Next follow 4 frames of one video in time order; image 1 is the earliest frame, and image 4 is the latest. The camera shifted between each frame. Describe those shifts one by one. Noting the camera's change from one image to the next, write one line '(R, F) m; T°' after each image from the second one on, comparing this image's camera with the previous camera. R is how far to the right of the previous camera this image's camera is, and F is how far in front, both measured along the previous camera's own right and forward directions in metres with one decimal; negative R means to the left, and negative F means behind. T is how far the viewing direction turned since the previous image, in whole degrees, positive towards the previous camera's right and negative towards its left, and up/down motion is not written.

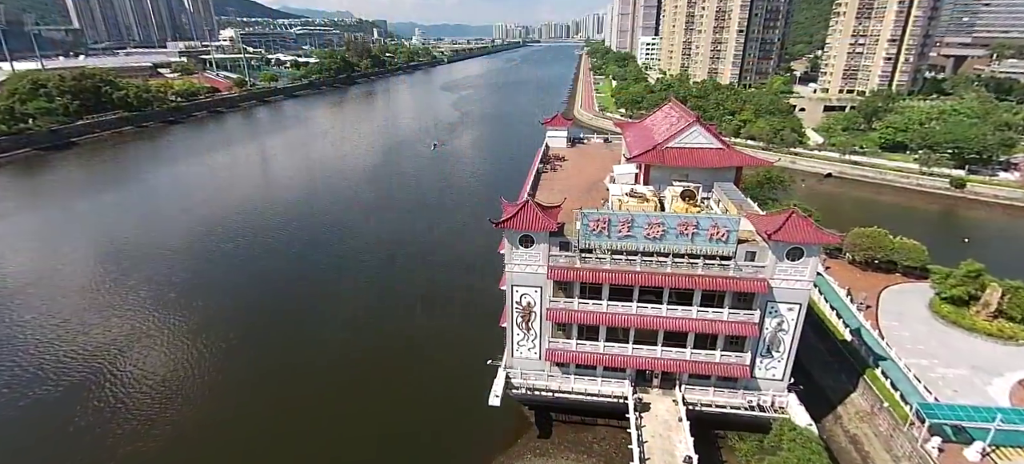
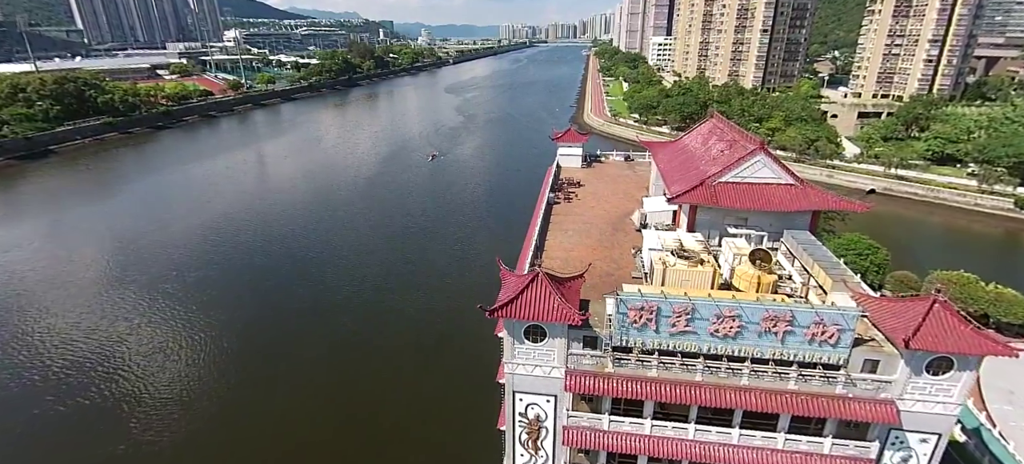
(+0.1, +4.2) m; -1°
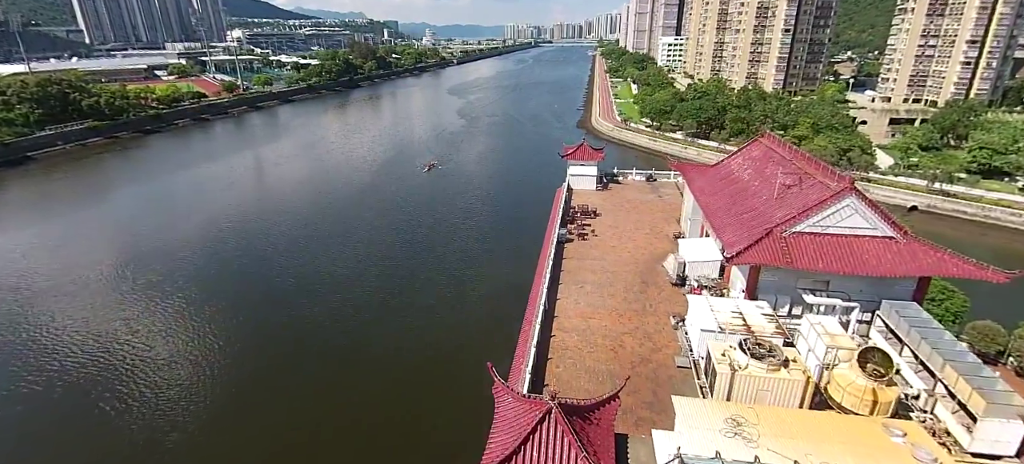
(+0.1, +3.4) m; -1°
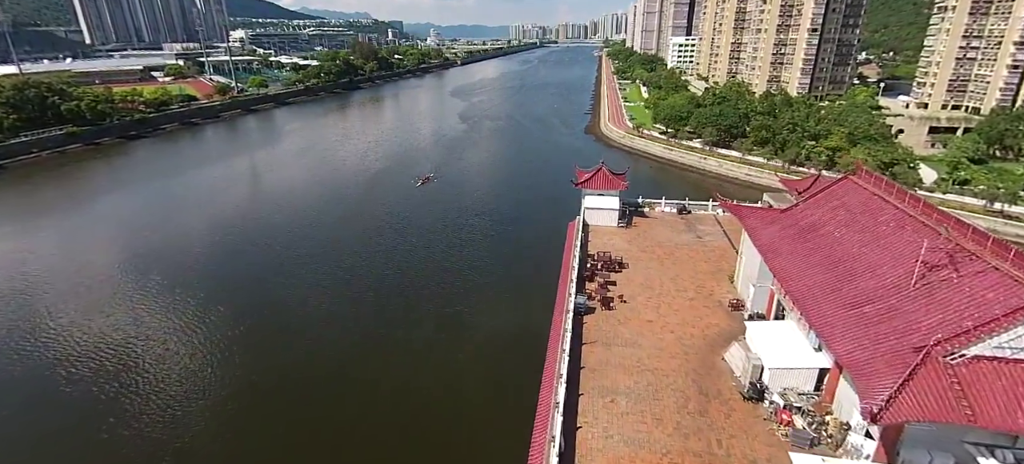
(+0.1, +3.8) m; -1°
